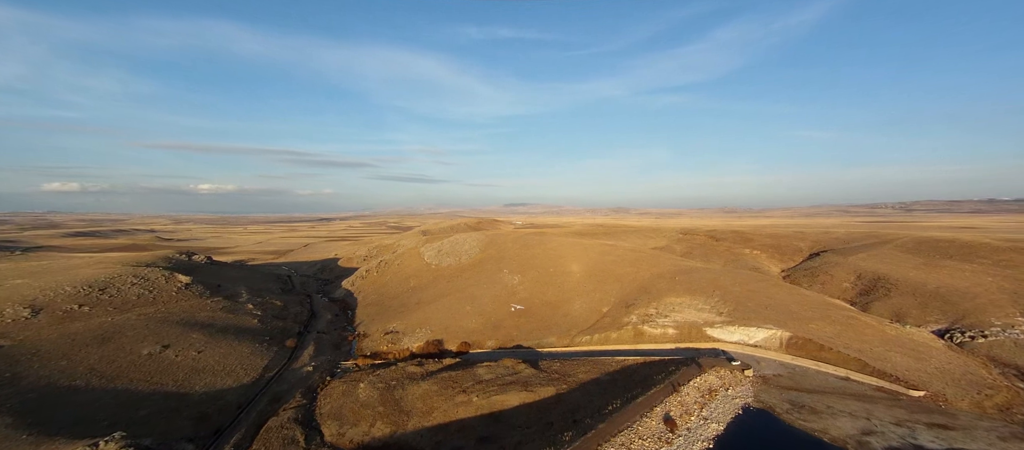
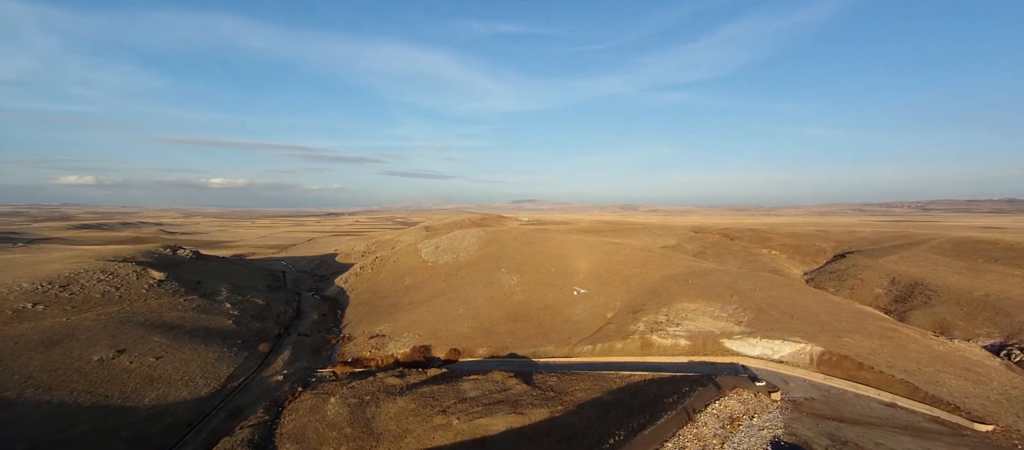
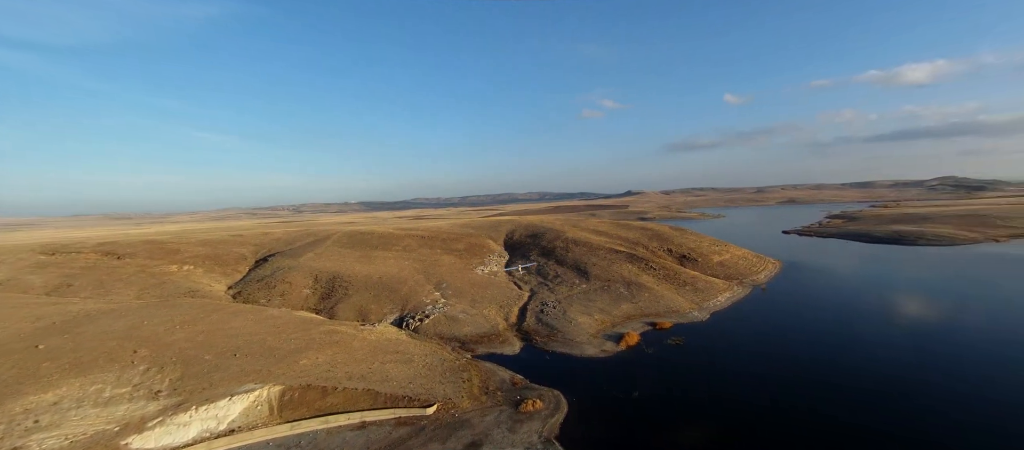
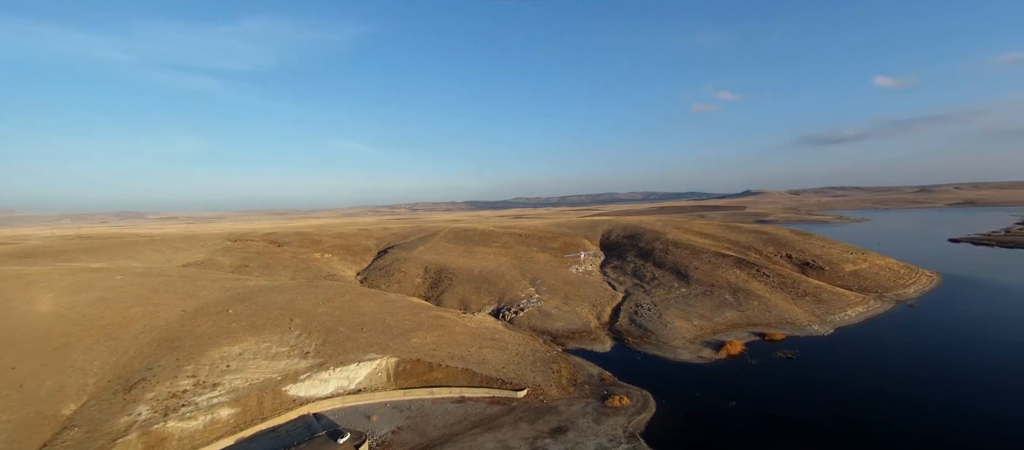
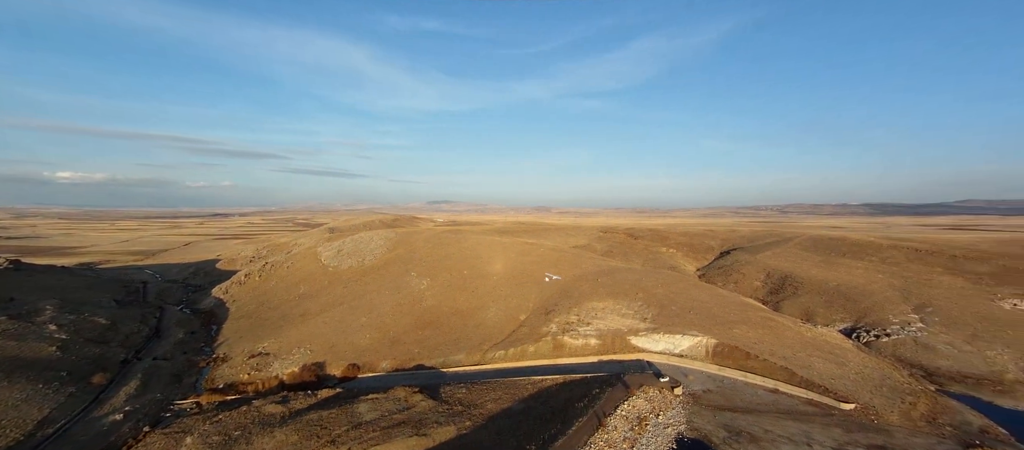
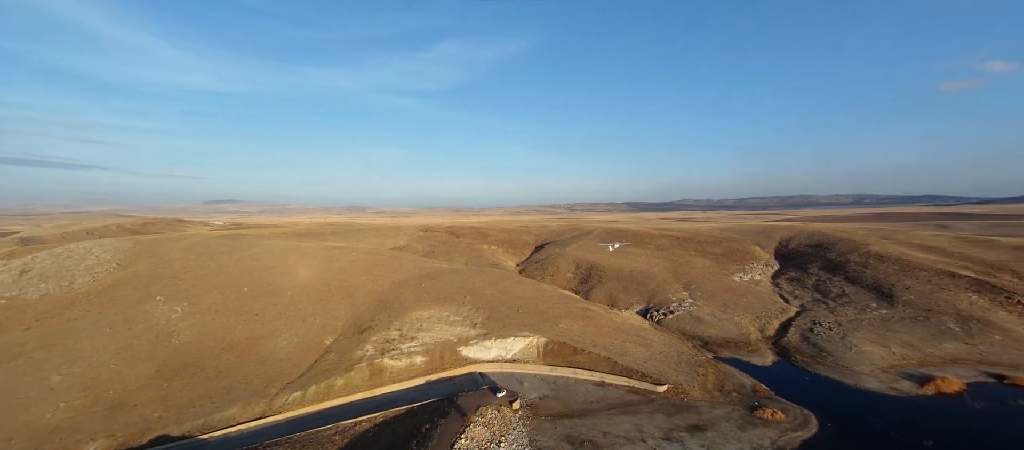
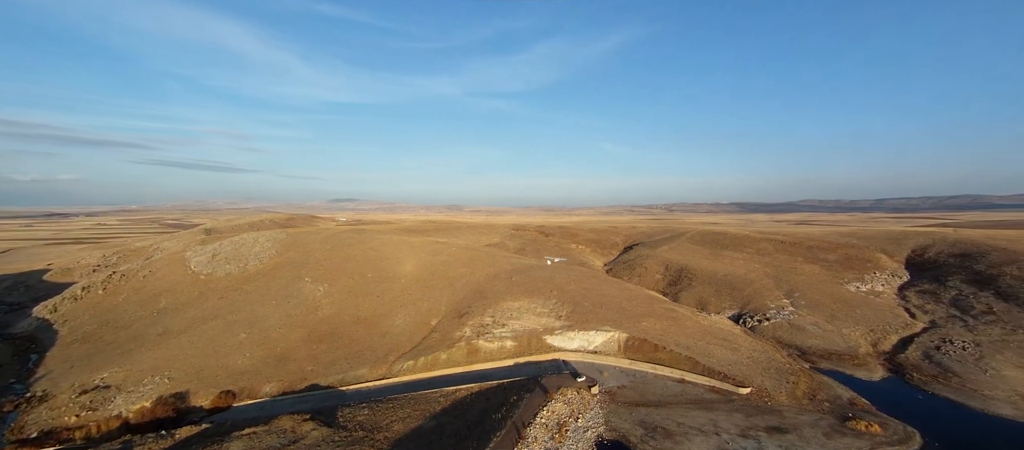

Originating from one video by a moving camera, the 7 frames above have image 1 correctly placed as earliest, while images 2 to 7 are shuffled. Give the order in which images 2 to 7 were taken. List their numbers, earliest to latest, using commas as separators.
2, 5, 7, 6, 4, 3
